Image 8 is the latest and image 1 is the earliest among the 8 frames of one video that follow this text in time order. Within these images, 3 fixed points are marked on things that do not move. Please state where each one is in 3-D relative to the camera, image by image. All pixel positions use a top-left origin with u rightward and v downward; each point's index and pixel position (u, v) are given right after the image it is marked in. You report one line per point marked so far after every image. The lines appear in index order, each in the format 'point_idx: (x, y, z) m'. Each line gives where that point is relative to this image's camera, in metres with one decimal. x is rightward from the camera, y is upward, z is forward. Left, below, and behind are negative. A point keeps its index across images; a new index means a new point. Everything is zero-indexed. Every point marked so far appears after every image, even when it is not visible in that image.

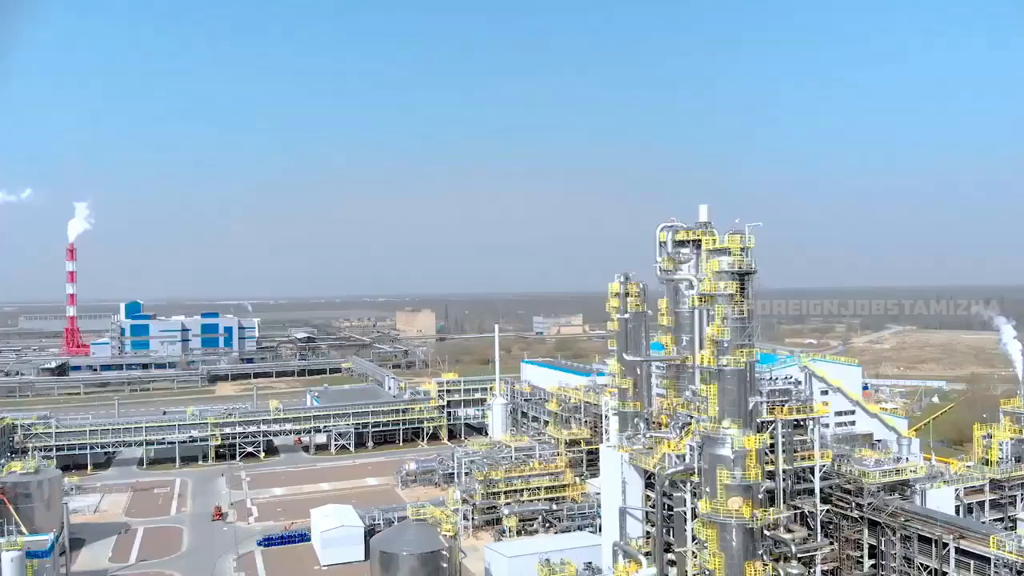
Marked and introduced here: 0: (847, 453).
0: (+8.6, -4.2, +18.2) m
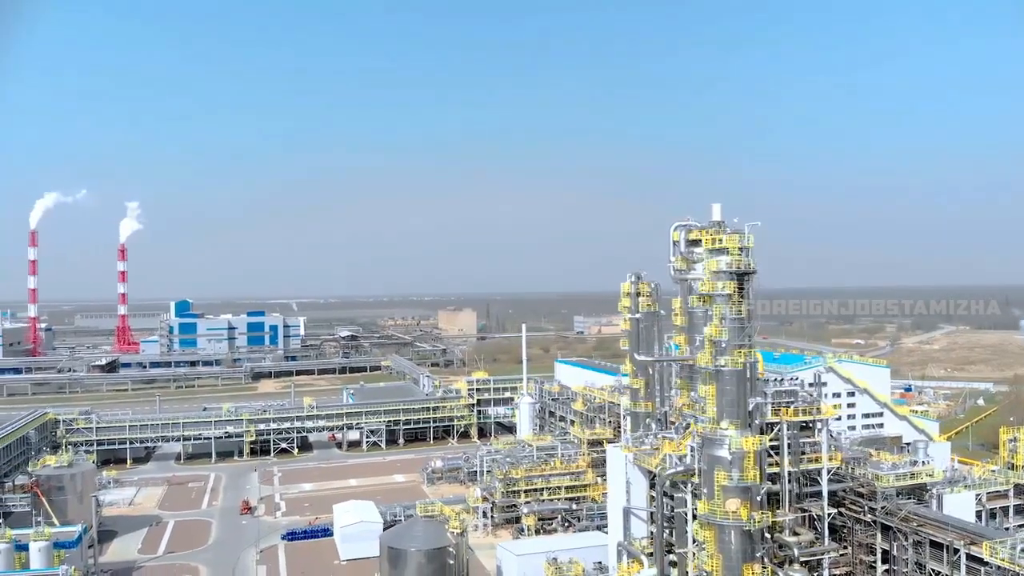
0: (+8.8, -4.2, +17.8) m
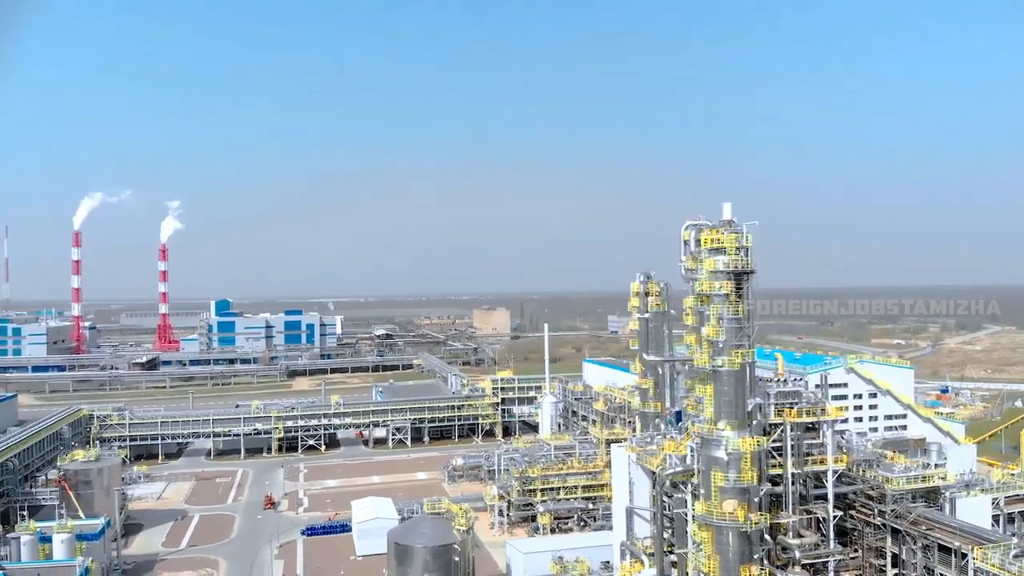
0: (+9.0, -4.2, +17.5) m
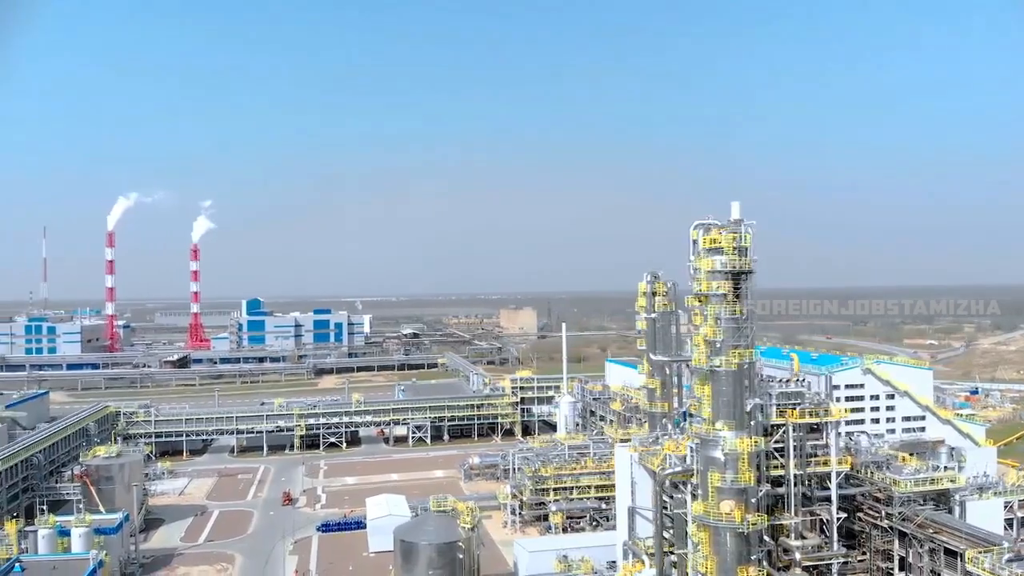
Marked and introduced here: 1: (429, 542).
0: (+9.1, -4.2, +17.3) m
1: (-2.0, -6.1, +17.0) m
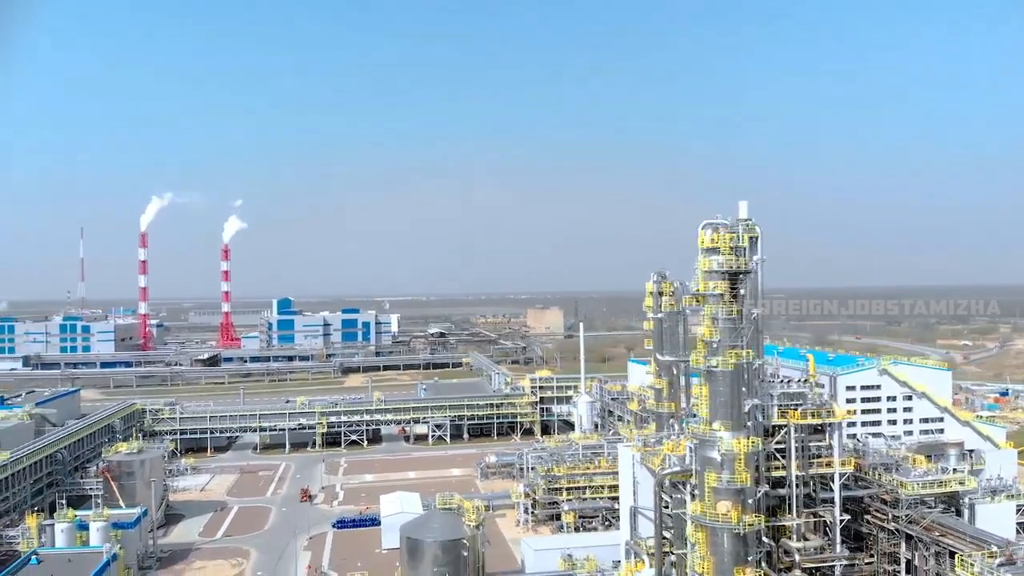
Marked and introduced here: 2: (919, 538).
0: (+9.2, -4.2, +17.1) m
1: (-1.9, -6.1, +17.2) m
2: (+8.6, -5.3, +15.1) m
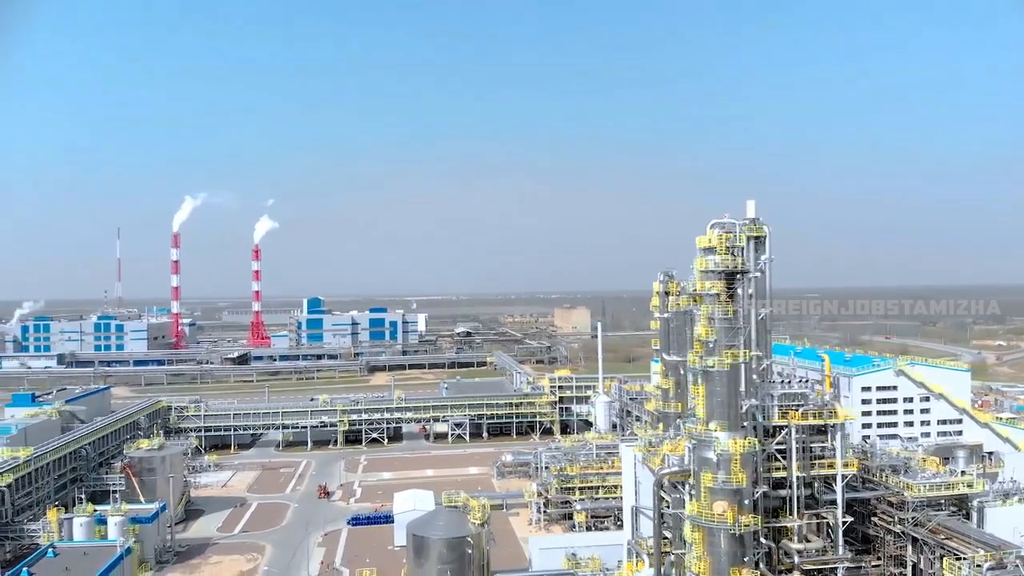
0: (+9.3, -4.2, +16.9) m
1: (-1.8, -6.1, +17.3) m
2: (+8.7, -5.3, +14.9) m
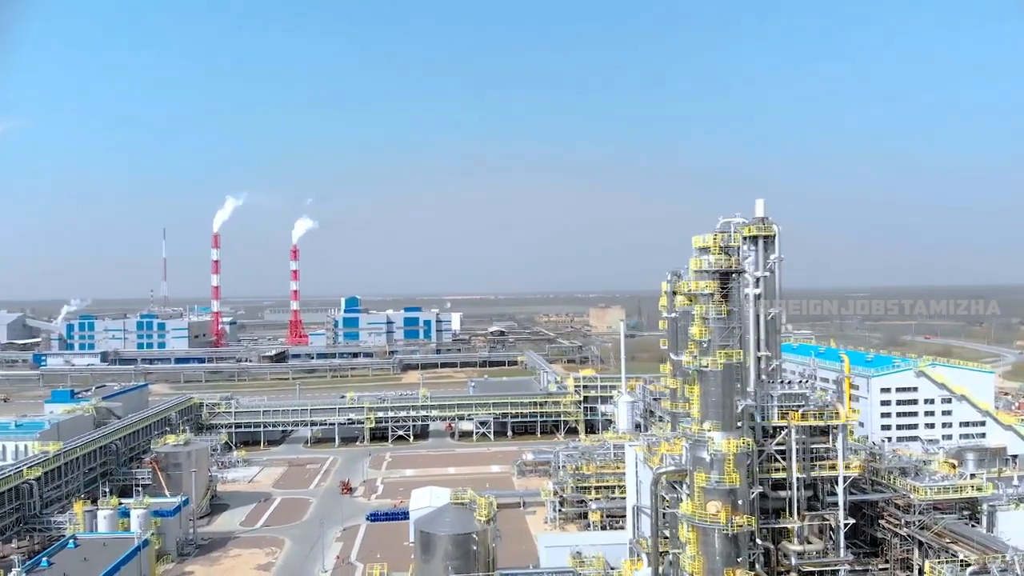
0: (+9.4, -4.2, +16.7) m
1: (-1.7, -6.1, +17.6) m
2: (+8.7, -5.3, +14.7) m
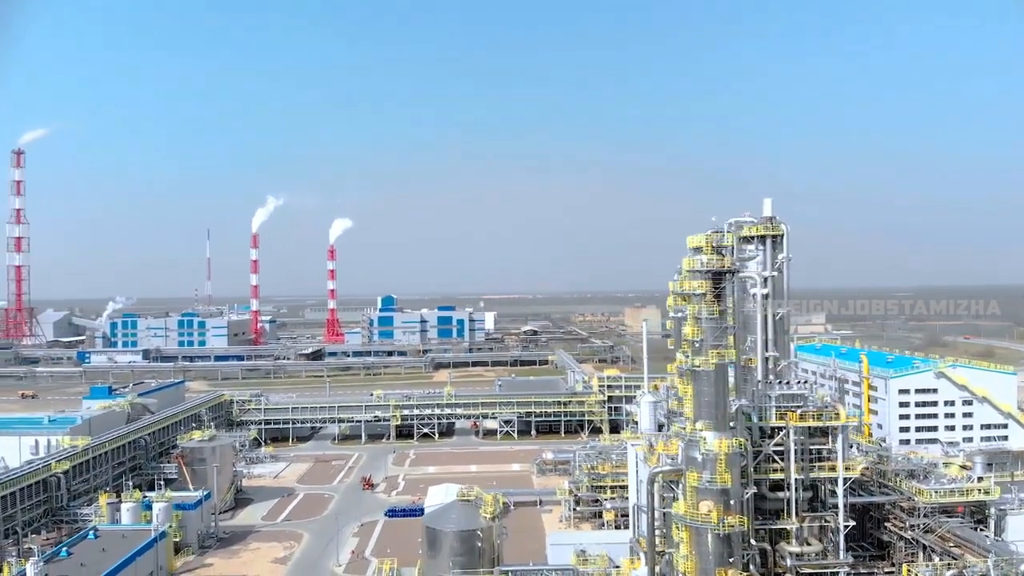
0: (+9.4, -4.2, +16.5) m
1: (-1.6, -6.1, +17.9) m
2: (+8.6, -5.3, +14.5) m
